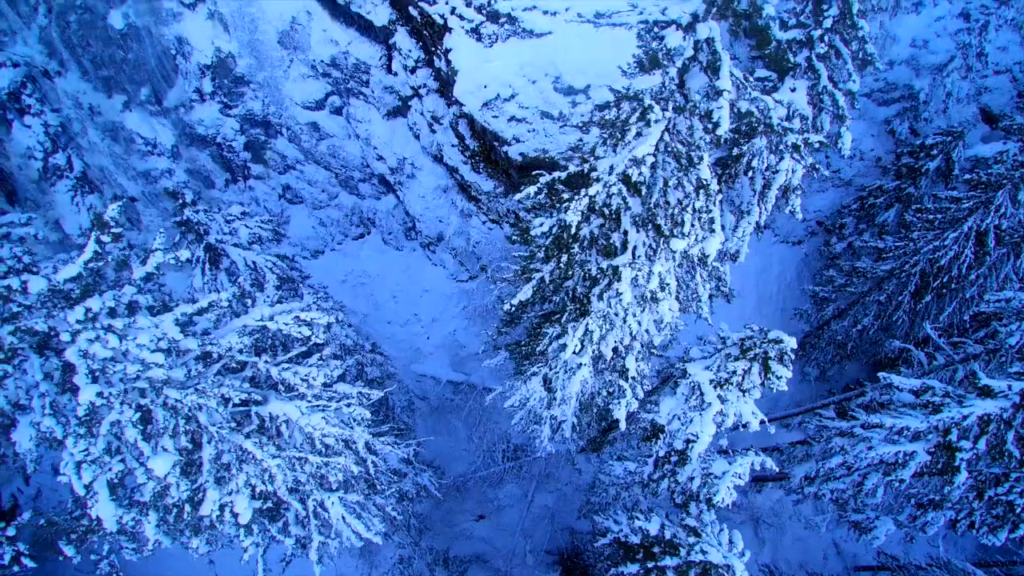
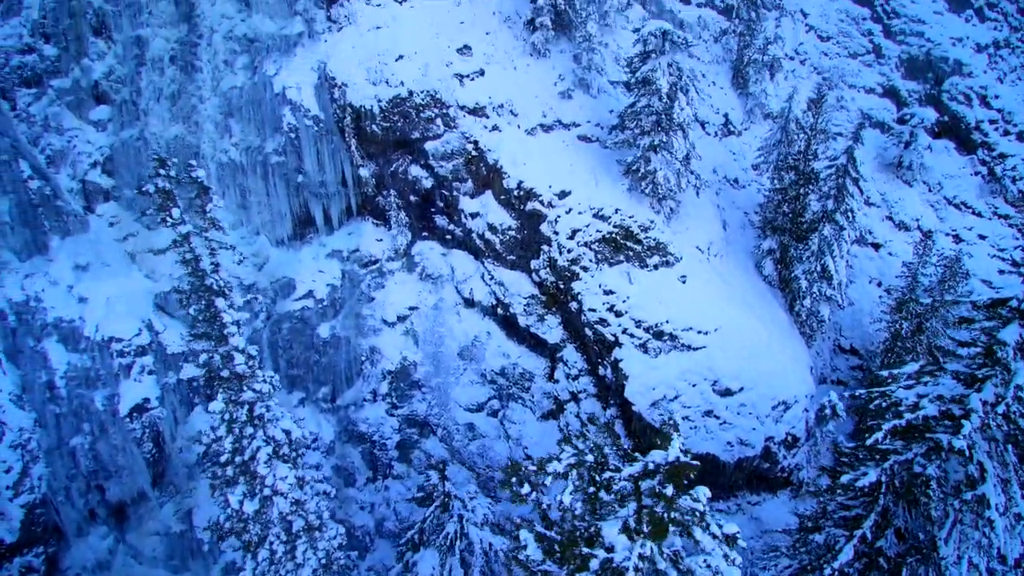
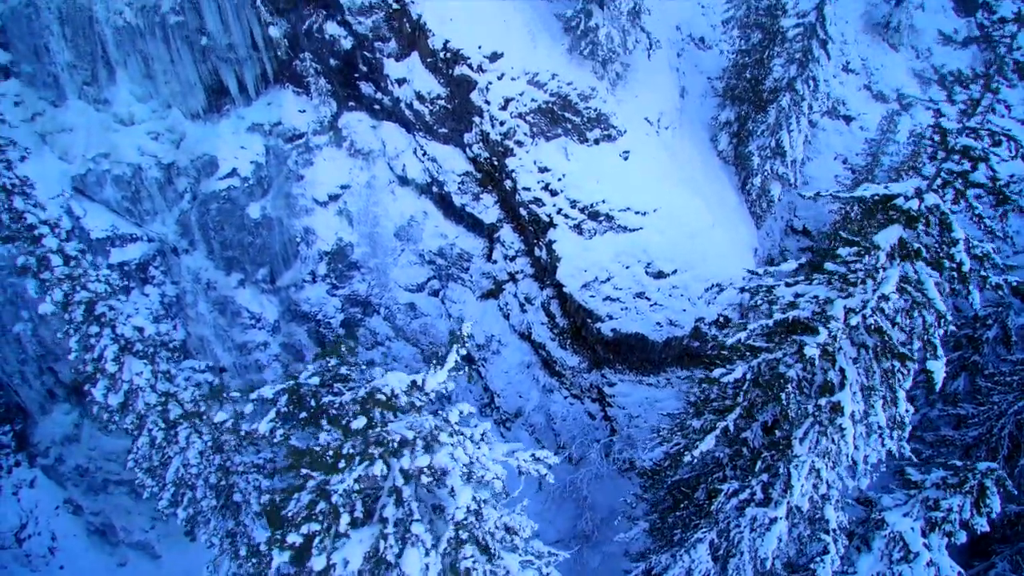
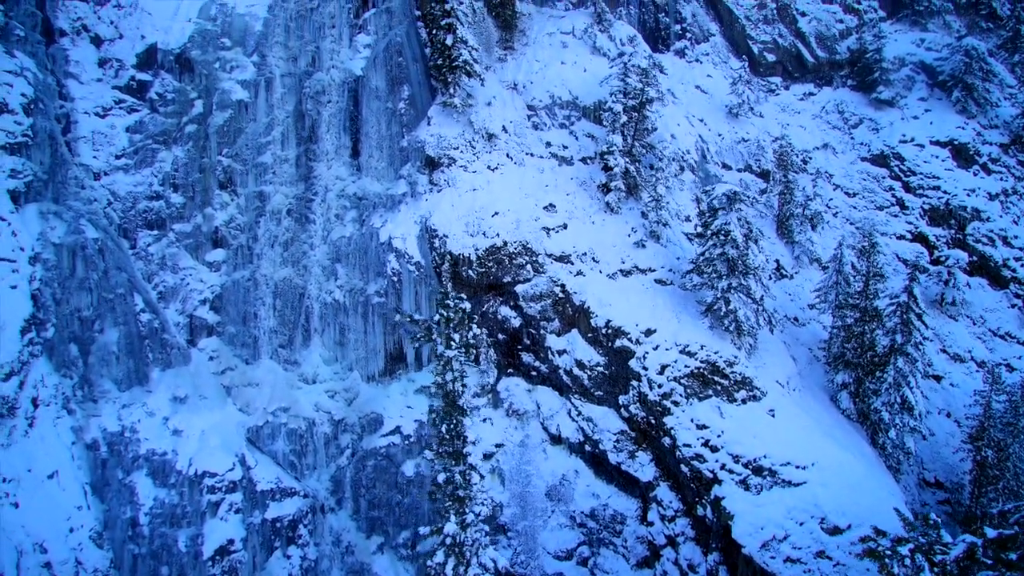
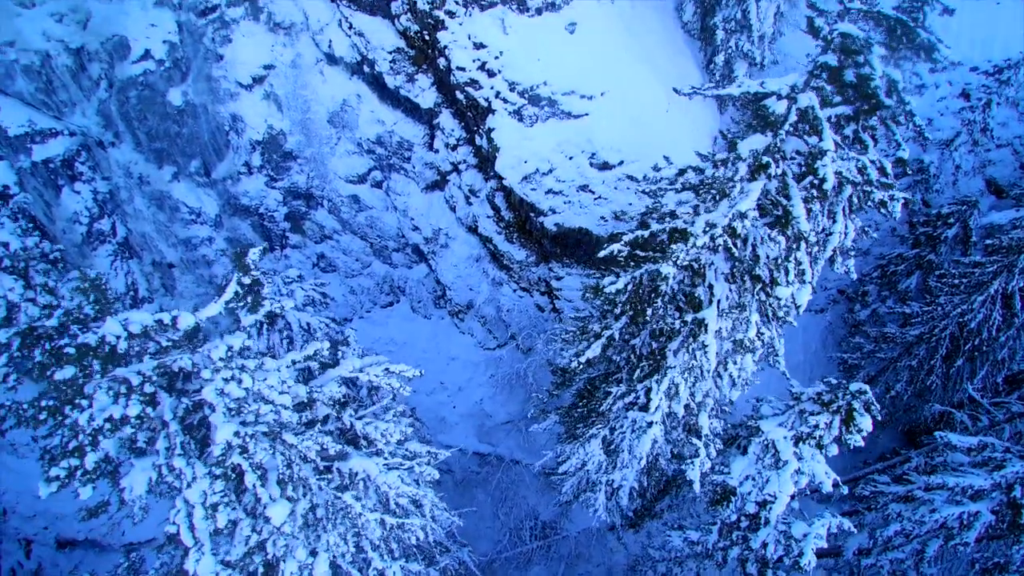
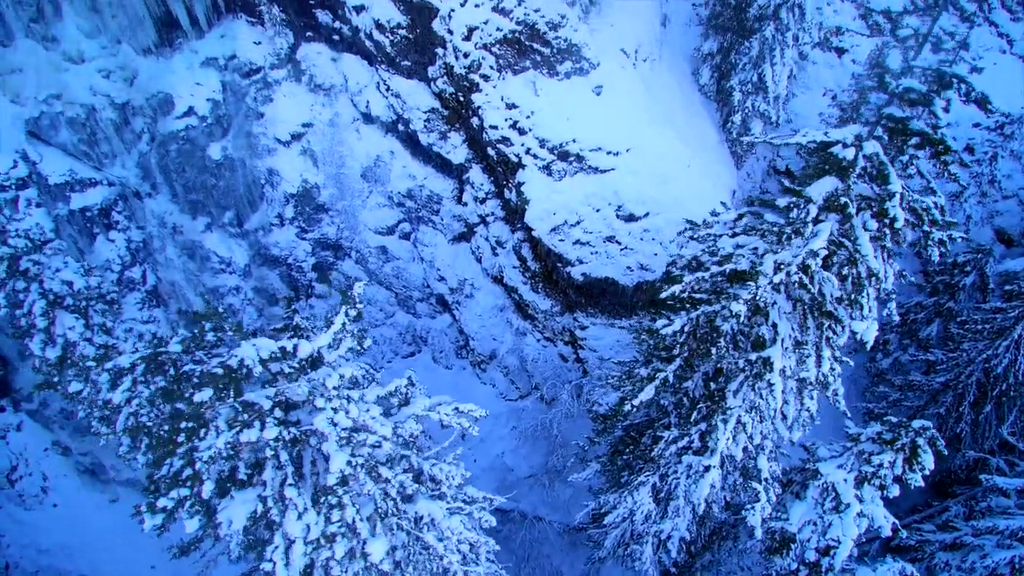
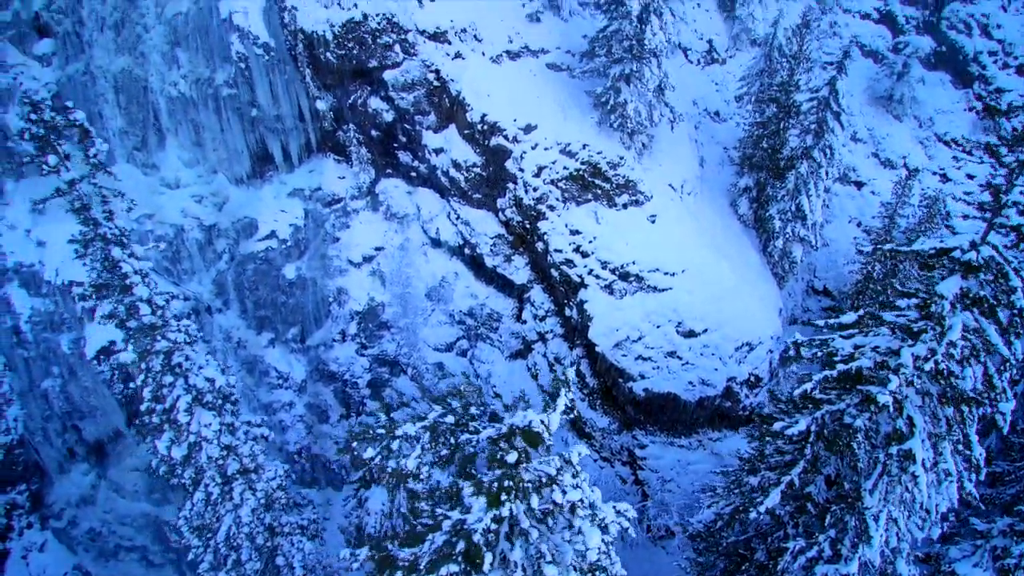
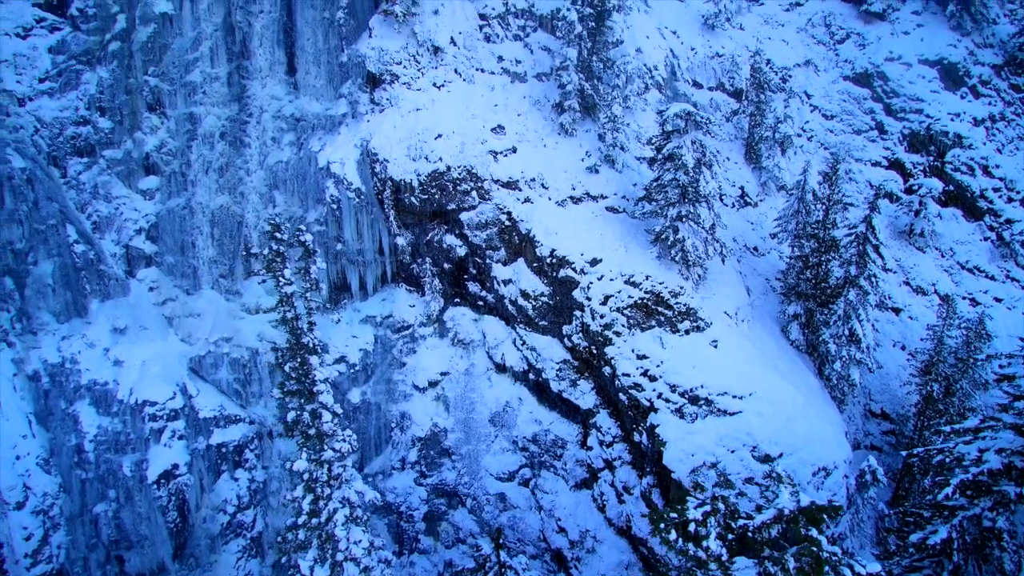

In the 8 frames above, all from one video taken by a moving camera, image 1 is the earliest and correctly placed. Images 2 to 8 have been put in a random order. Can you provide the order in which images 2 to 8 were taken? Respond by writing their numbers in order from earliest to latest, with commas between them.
5, 6, 3, 7, 2, 8, 4
